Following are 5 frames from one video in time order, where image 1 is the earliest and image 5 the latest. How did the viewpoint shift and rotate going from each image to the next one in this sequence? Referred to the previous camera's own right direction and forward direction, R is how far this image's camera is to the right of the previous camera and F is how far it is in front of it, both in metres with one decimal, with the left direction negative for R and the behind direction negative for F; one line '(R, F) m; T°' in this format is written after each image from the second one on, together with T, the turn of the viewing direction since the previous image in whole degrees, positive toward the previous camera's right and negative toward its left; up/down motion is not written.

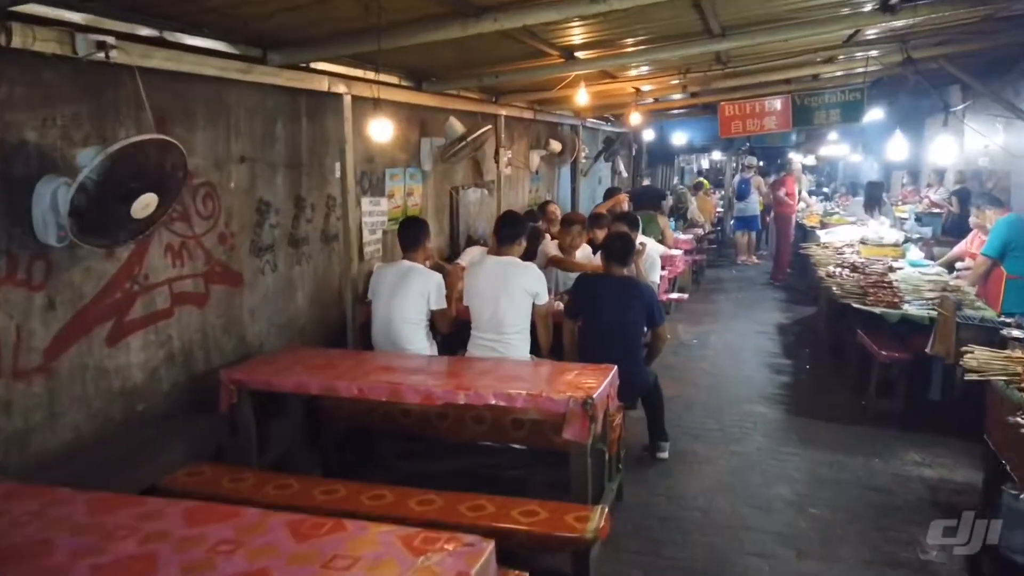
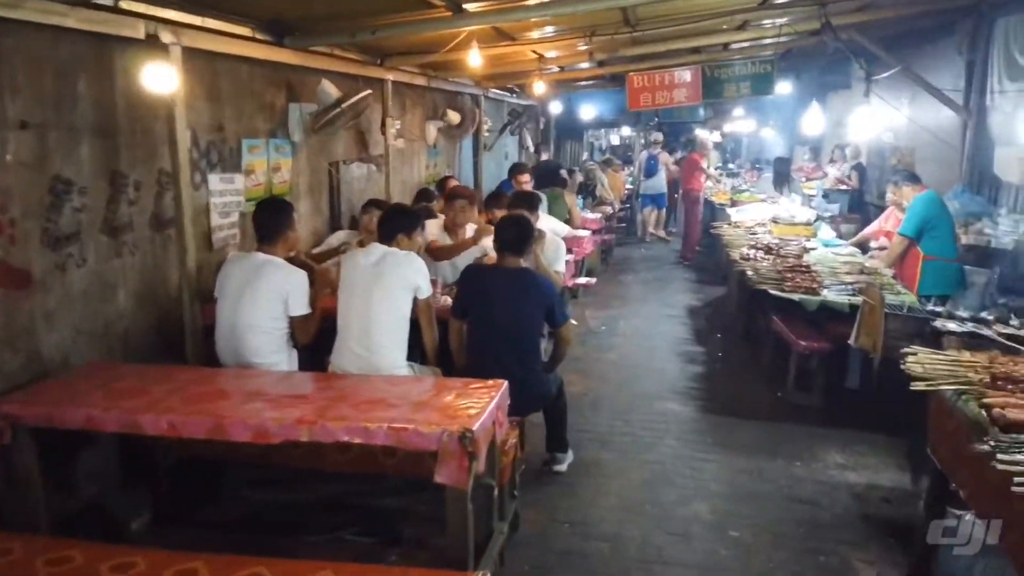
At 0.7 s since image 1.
(+0.2, +0.8) m; +7°
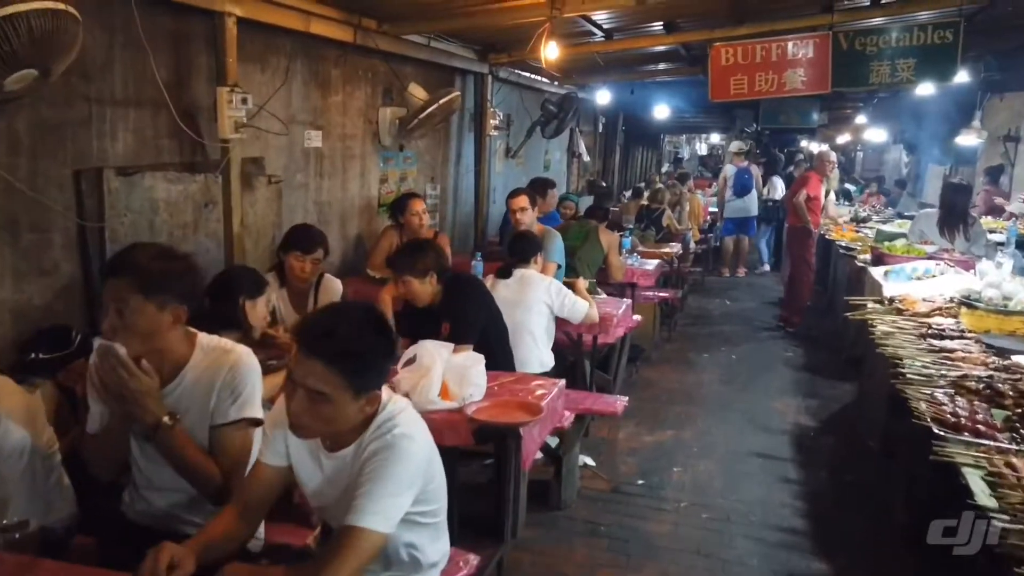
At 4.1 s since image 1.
(+0.7, +3.9) m; -6°
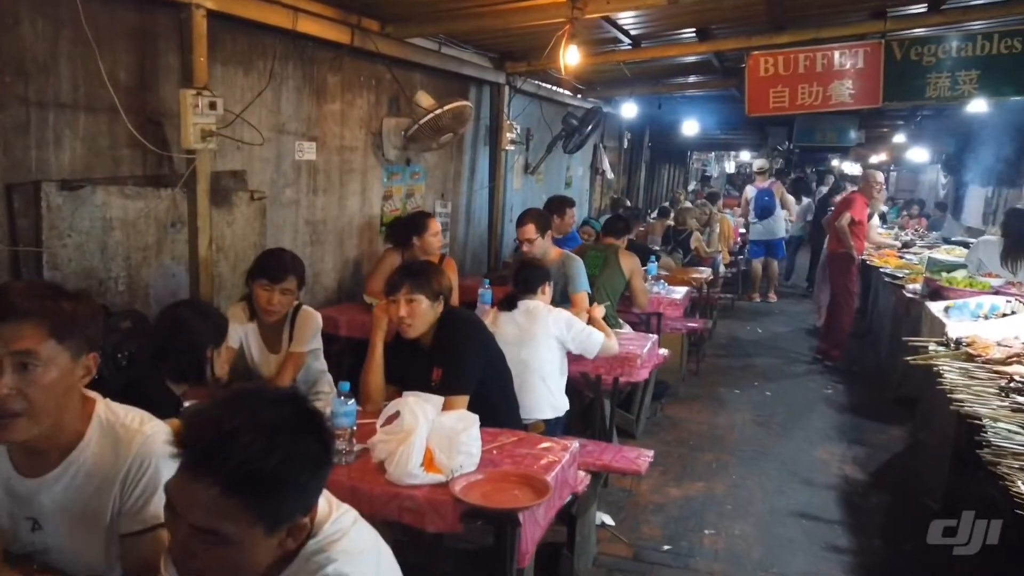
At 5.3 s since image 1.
(+0.1, +0.6) m; -2°
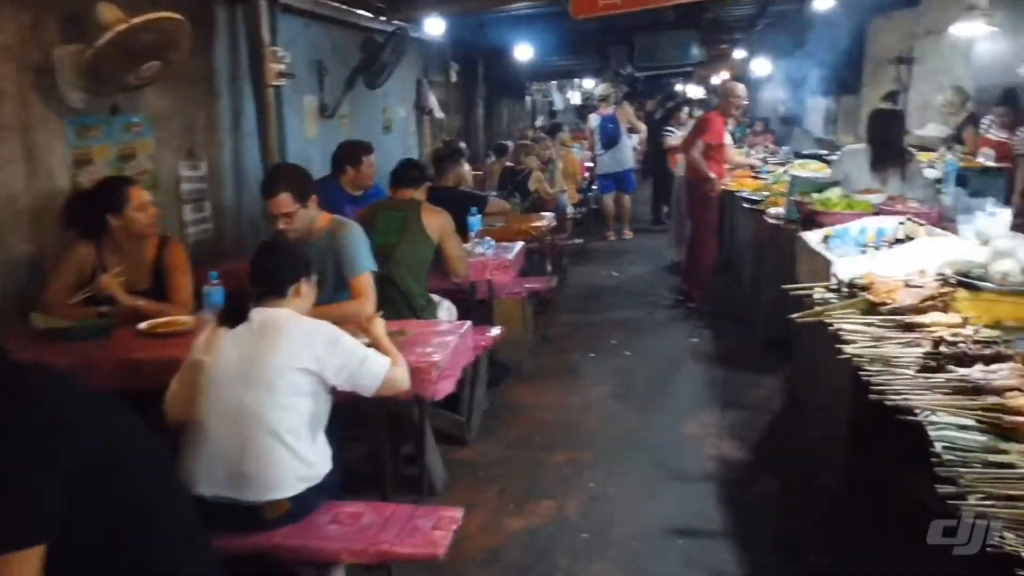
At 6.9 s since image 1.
(+0.6, +1.4) m; +9°
